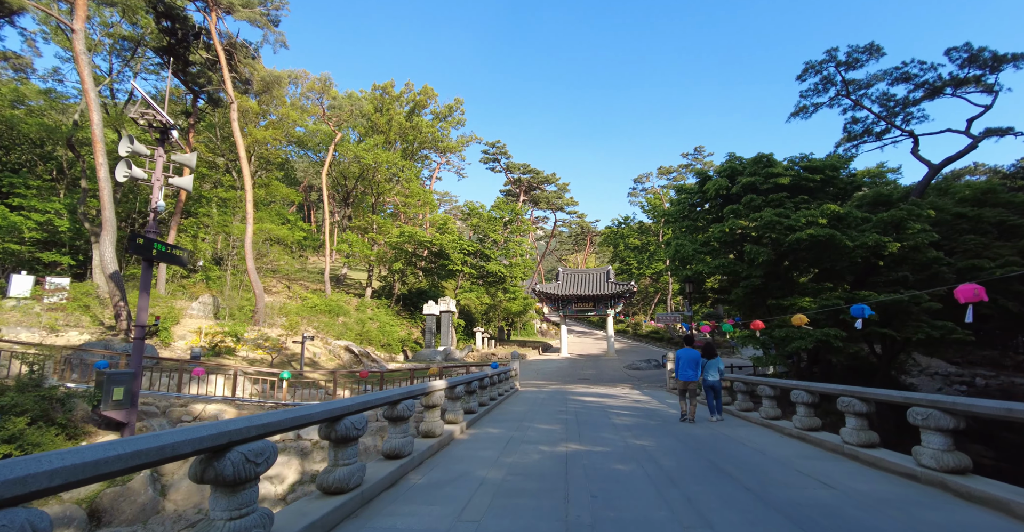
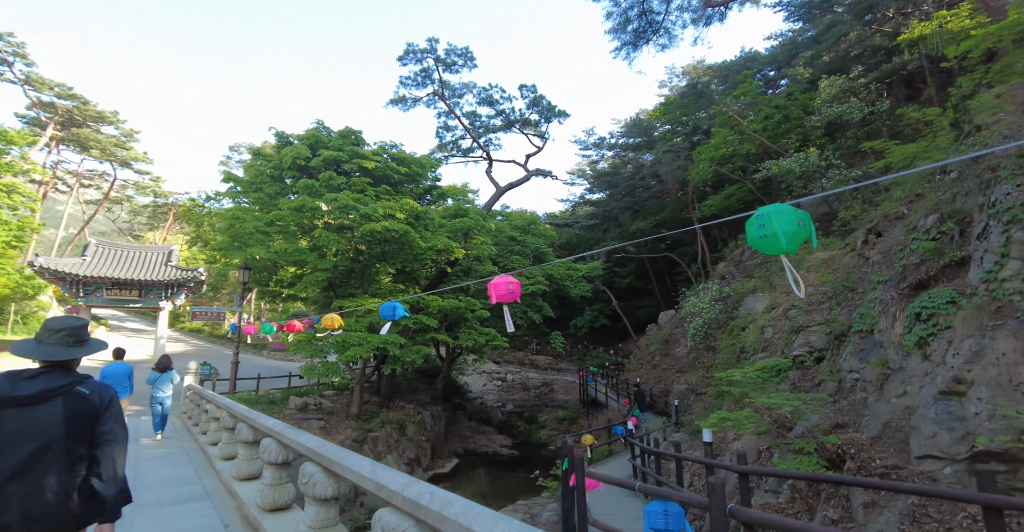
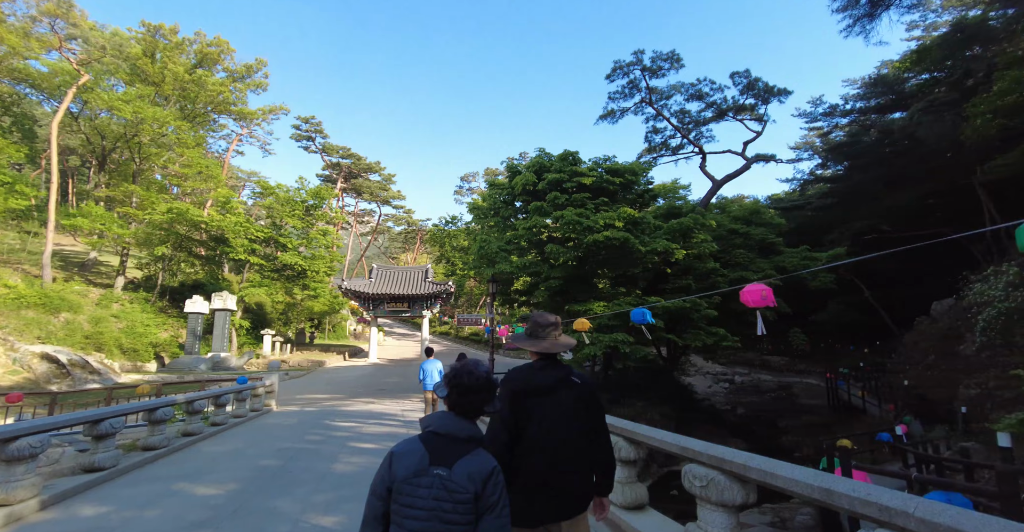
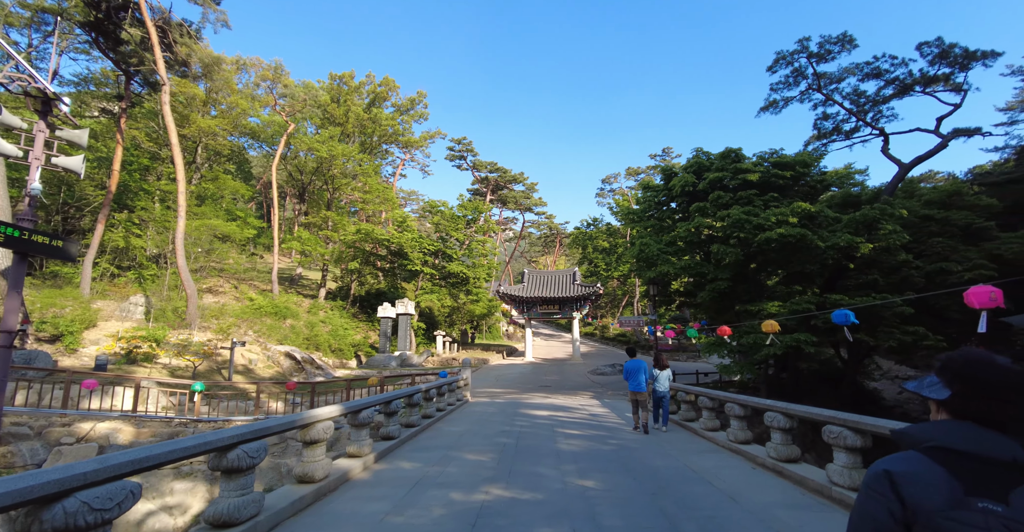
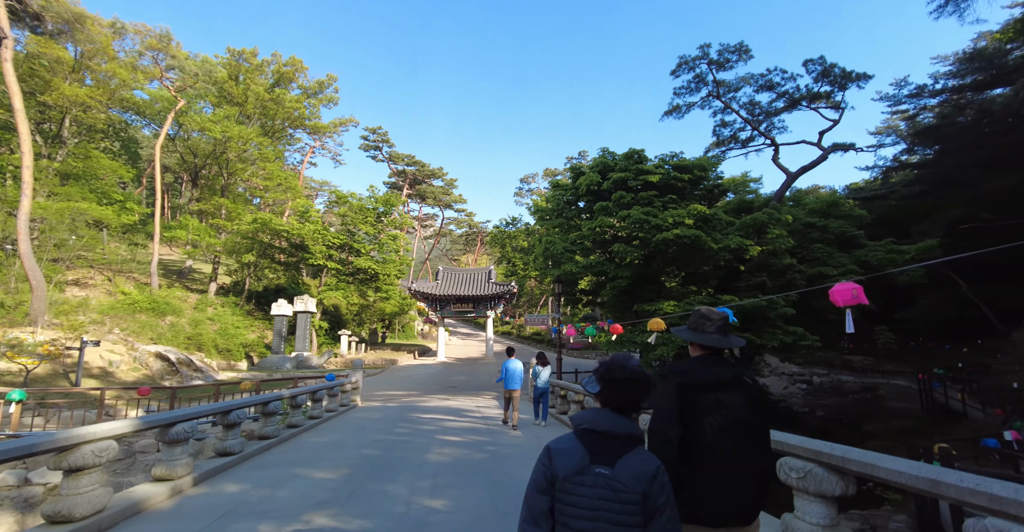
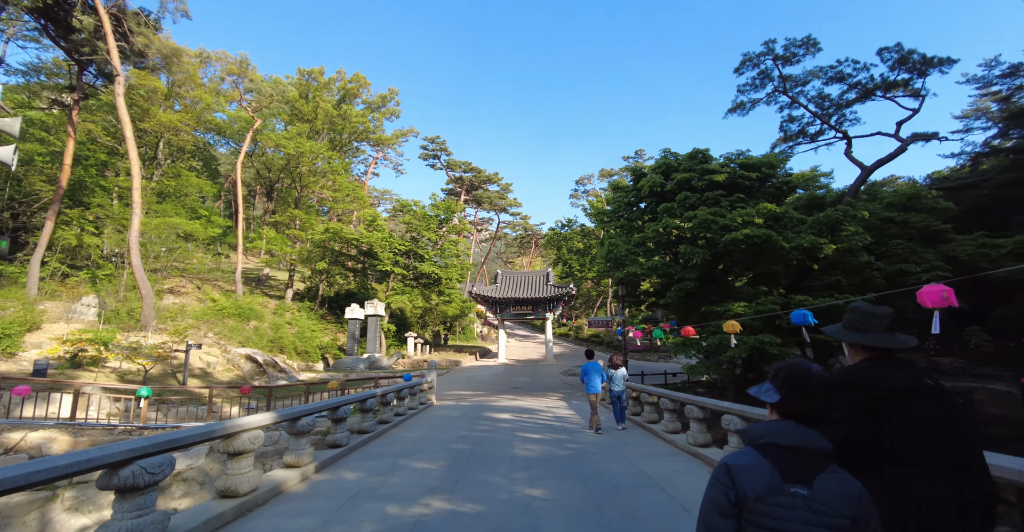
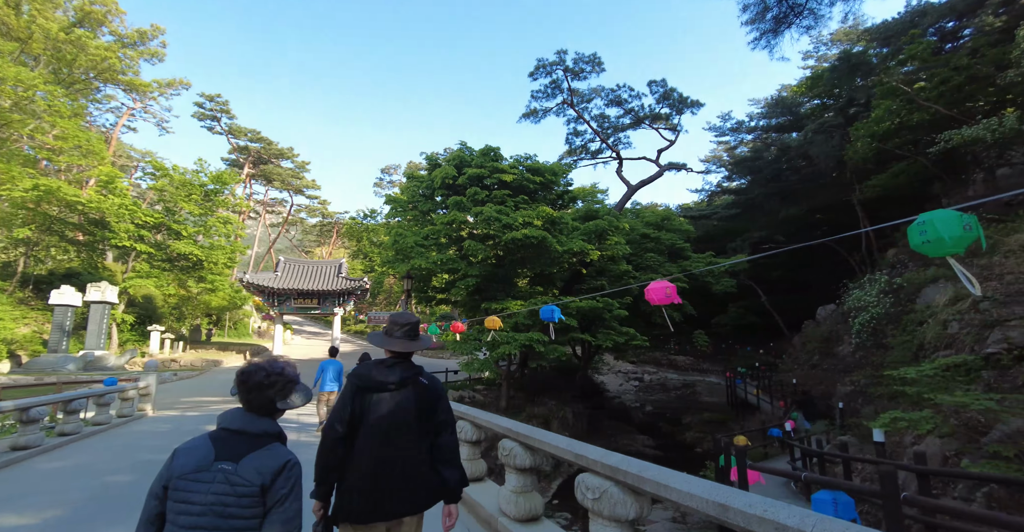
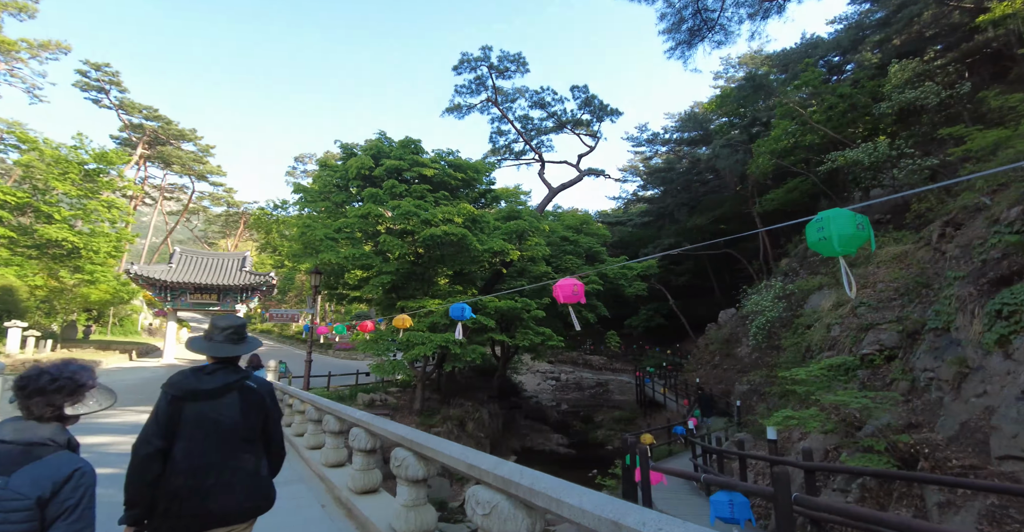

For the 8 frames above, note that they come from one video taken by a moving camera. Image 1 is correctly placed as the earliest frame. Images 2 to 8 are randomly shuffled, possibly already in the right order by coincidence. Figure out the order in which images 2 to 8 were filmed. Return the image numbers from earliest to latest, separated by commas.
4, 6, 5, 3, 7, 8, 2
